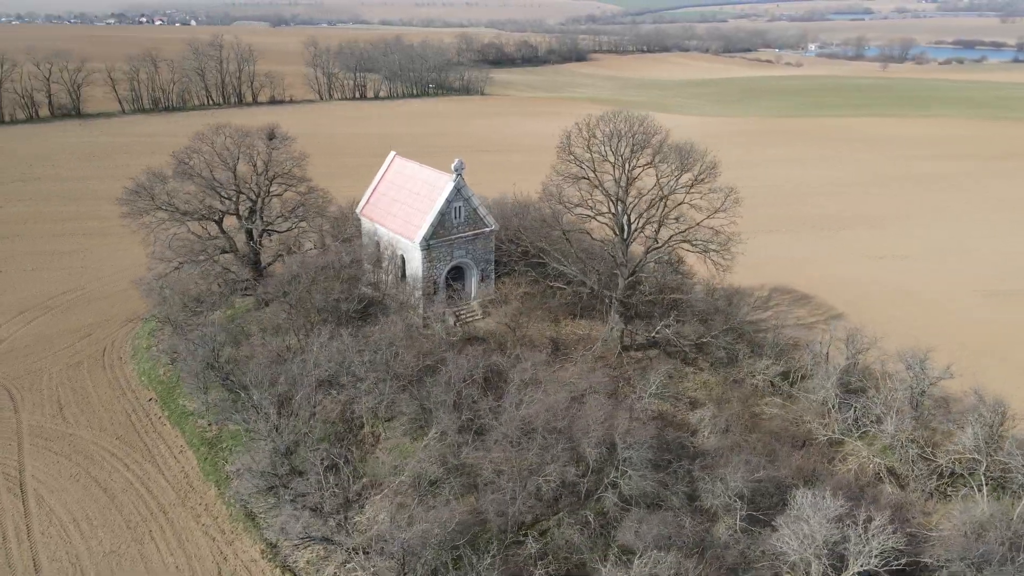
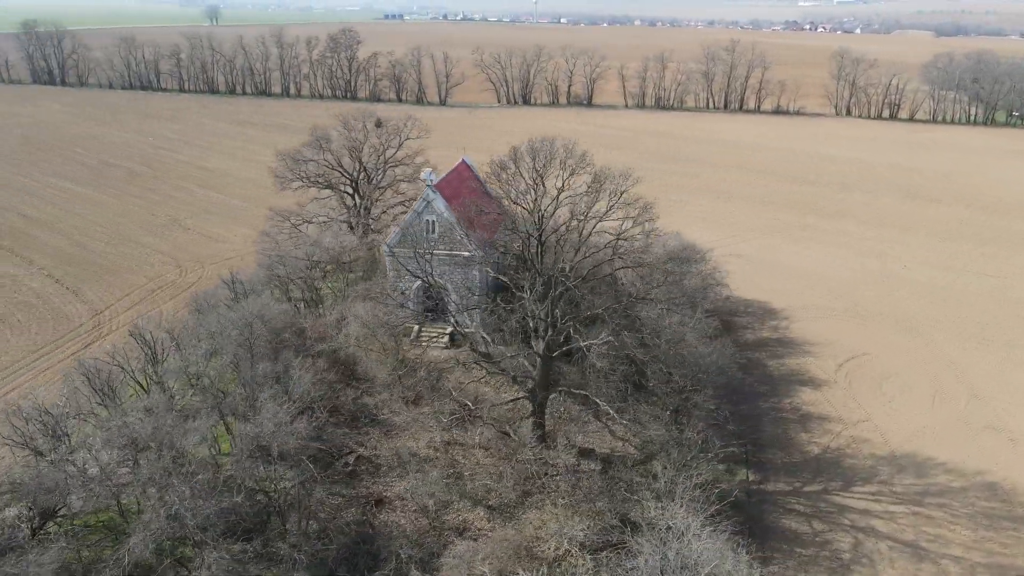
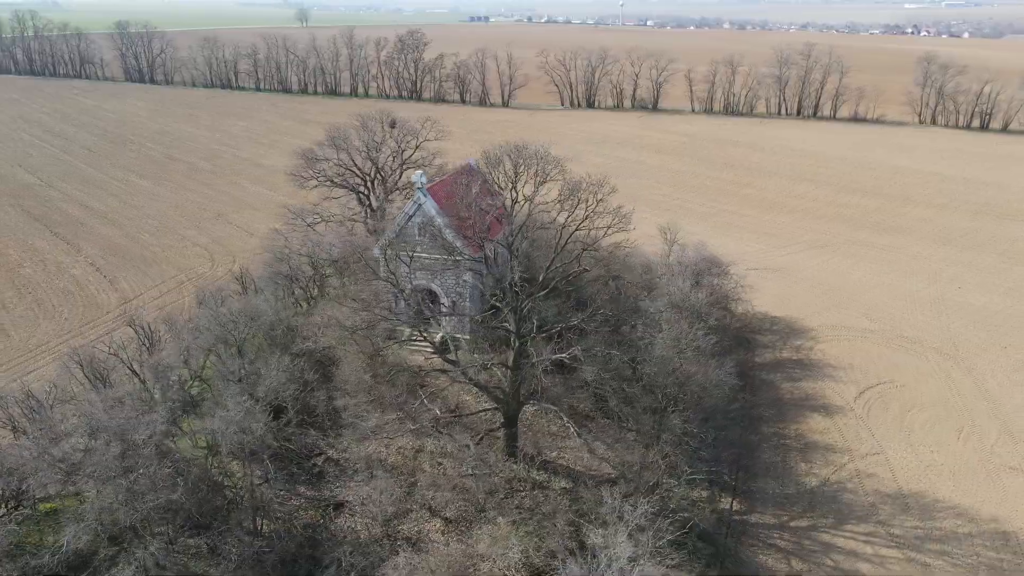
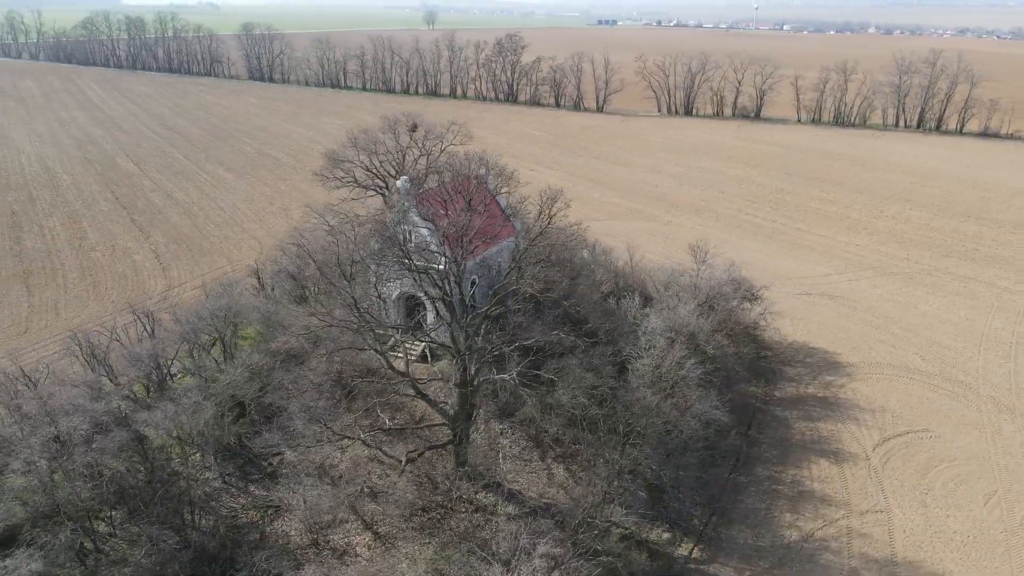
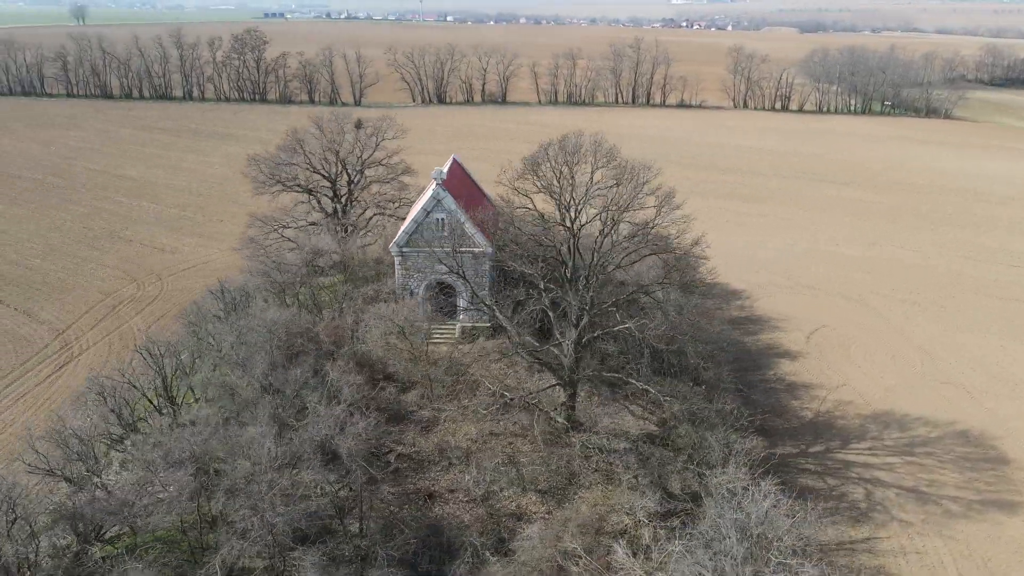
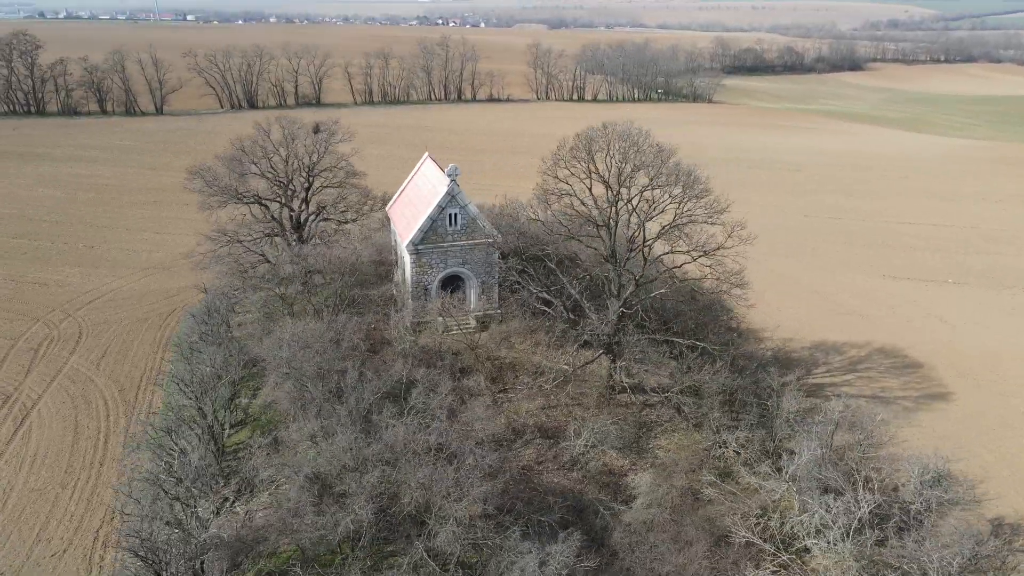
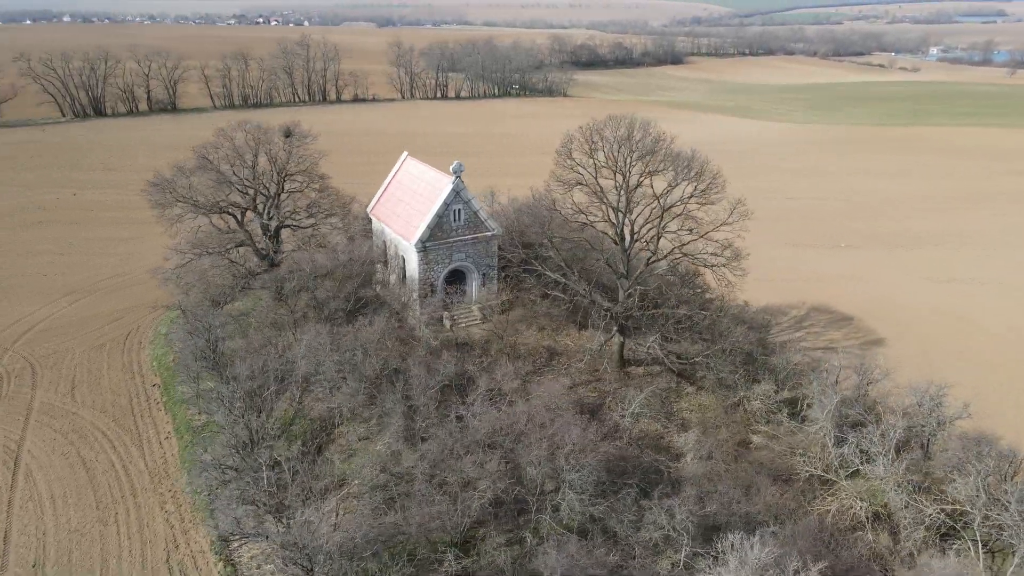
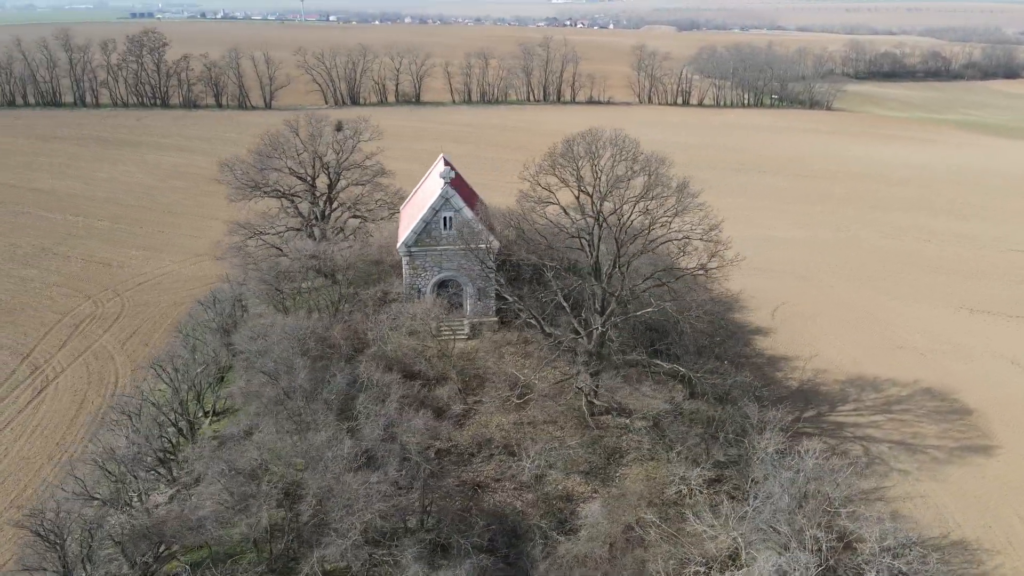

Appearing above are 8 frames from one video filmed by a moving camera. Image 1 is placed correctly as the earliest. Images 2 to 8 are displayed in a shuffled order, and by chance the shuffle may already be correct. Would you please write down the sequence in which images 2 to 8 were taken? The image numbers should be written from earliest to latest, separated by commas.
7, 6, 8, 5, 2, 3, 4
